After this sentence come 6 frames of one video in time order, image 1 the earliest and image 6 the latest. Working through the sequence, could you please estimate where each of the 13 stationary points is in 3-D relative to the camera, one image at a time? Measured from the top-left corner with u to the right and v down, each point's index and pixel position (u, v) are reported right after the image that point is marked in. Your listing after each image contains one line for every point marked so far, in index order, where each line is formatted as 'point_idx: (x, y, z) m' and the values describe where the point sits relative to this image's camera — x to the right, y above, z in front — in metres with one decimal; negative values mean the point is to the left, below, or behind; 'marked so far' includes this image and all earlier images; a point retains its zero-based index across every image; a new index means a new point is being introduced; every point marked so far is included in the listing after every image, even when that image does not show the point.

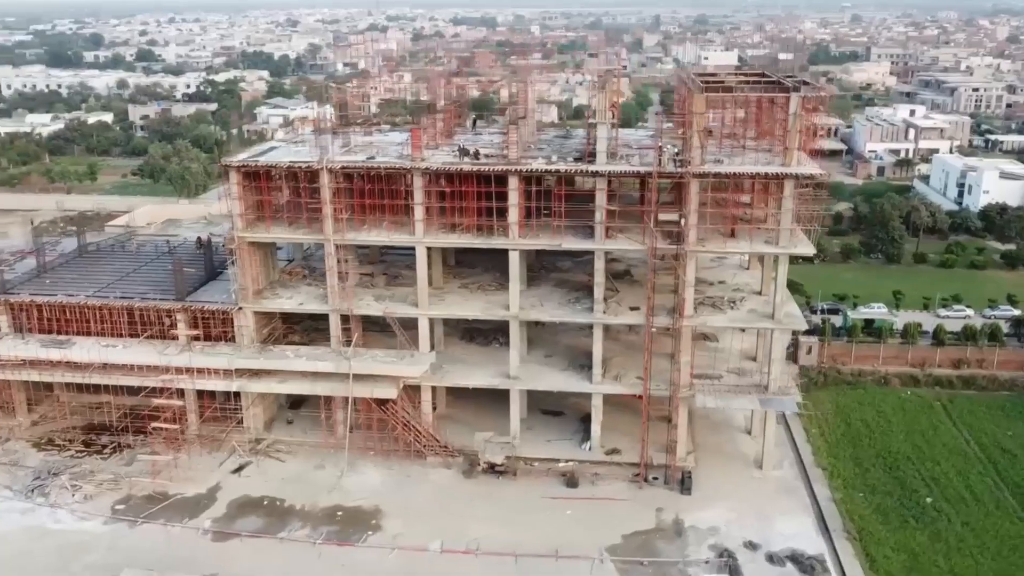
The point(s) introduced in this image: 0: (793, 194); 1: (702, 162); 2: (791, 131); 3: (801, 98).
0: (+5.9, +2.0, +19.6) m
1: (+4.0, +2.7, +19.9) m
2: (+5.7, +3.3, +19.4) m
3: (+5.9, +3.9, +19.2) m
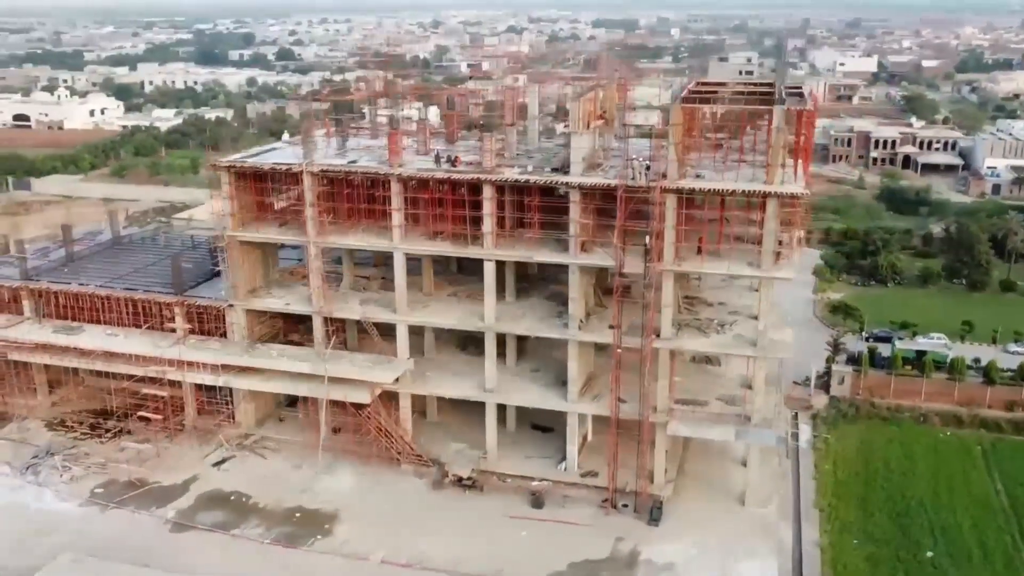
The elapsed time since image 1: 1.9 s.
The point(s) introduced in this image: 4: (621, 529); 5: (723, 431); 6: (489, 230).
0: (+5.1, +1.4, +18.3) m
1: (+3.4, +2.2, +18.9) m
2: (+5.0, +2.7, +18.1) m
3: (+5.2, +3.4, +17.9) m
4: (+2.3, -5.0, +19.6) m
5: (+4.4, -3.0, +19.5) m
6: (-0.4, +1.3, +19.9) m
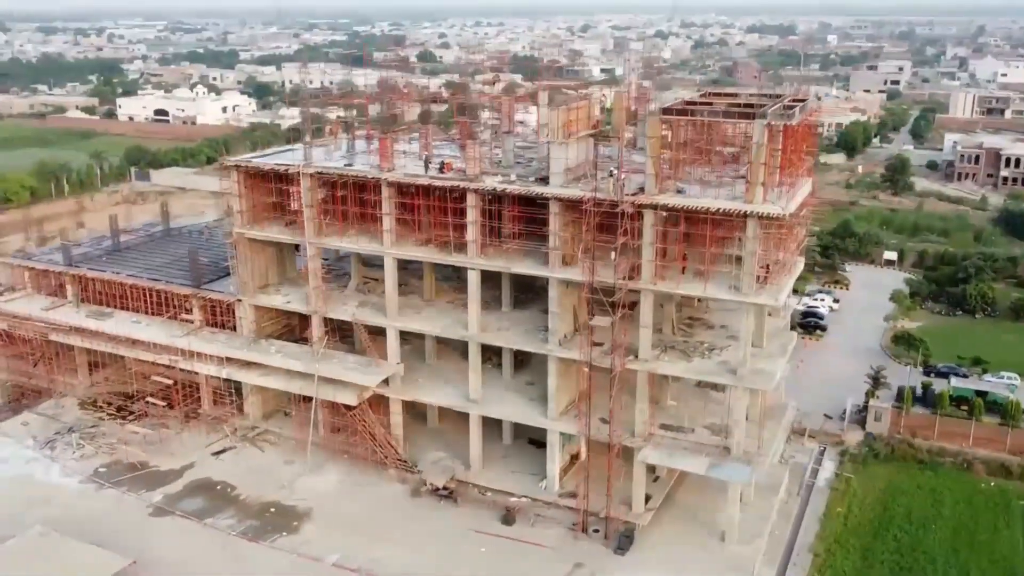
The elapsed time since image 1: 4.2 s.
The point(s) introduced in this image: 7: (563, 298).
0: (+4.4, +0.9, +17.1) m
1: (+2.9, +1.8, +18.0) m
2: (+4.3, +2.3, +17.0) m
3: (+4.5, +2.9, +16.8) m
4: (+1.5, -5.3, +18.9) m
5: (+3.6, -3.4, +18.4) m
6: (-0.8, +1.0, +19.6) m
7: (+1.1, -0.2, +19.4) m
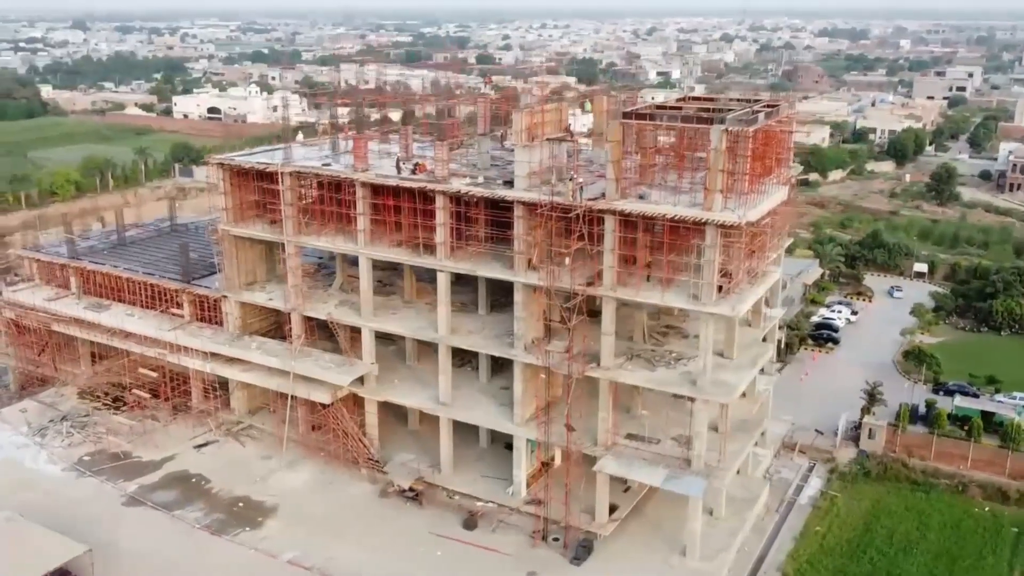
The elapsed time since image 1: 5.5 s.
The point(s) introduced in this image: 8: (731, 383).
0: (+3.5, +0.8, +16.7) m
1: (+2.1, +1.7, +17.7) m
2: (+3.5, +2.1, +16.5) m
3: (+3.7, +2.7, +16.3) m
4: (+0.6, -5.4, +18.6) m
5: (+2.7, -3.6, +18.0) m
6: (-1.5, +1.0, +19.5) m
7: (+0.4, -0.3, +19.2) m
8: (+4.2, -1.8, +18.0) m
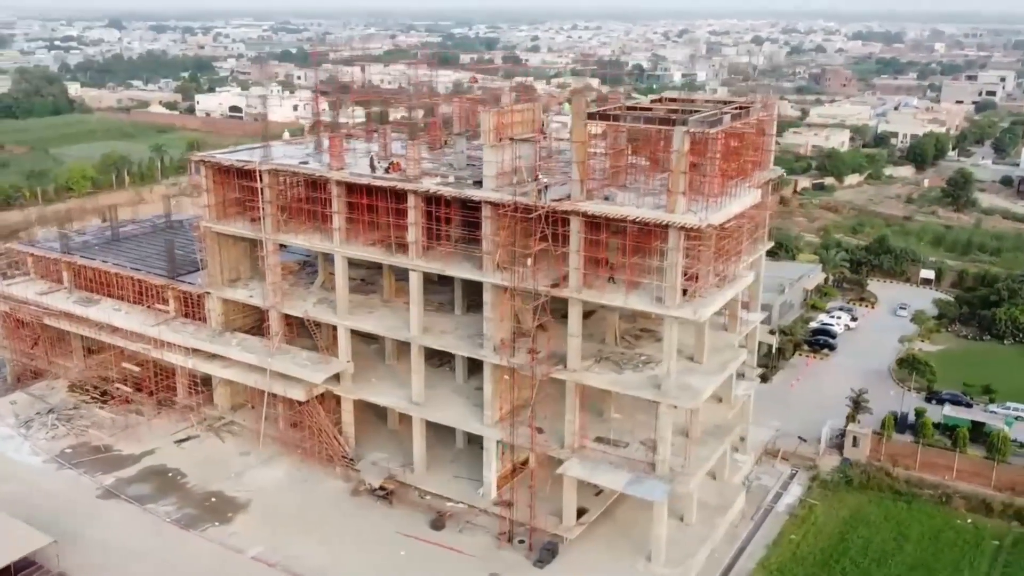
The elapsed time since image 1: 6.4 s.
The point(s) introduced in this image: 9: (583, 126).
0: (+2.8, +0.7, +16.5) m
1: (+1.4, +1.7, +17.5) m
2: (+2.8, +2.0, +16.4) m
3: (+3.0, +2.7, +16.2) m
4: (-0.2, -5.4, +18.5) m
5: (+2.0, -3.6, +17.9) m
6: (-2.1, +1.0, +19.5) m
7: (-0.3, -0.3, +19.2) m
8: (+3.5, -1.9, +17.8) m
9: (+1.3, +2.9, +17.1) m
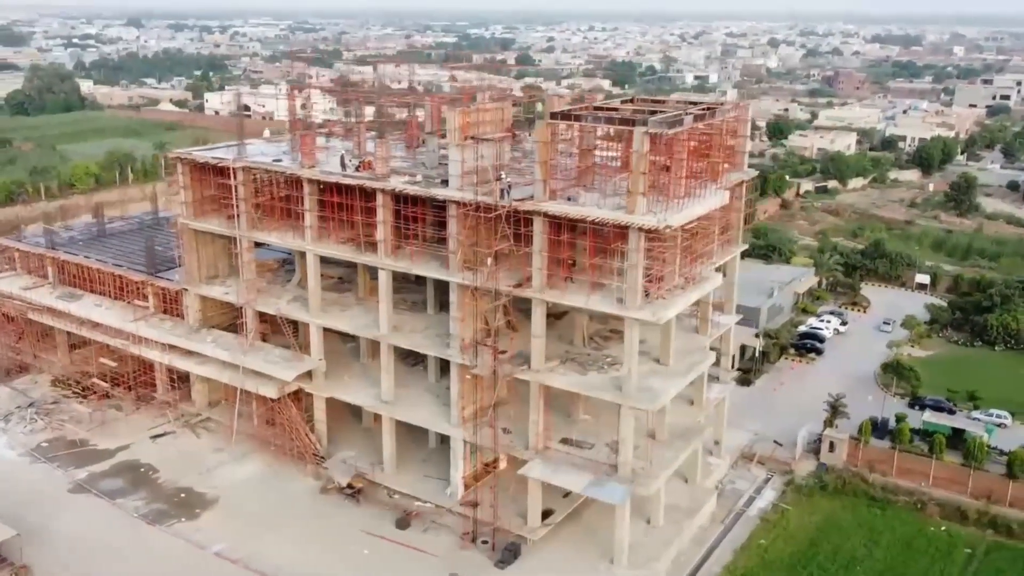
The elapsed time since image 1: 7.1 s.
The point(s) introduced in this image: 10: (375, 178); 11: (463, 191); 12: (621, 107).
0: (+2.1, +0.7, +16.4) m
1: (+0.7, +1.7, +17.5) m
2: (+2.1, +2.0, +16.3) m
3: (+2.3, +2.7, +16.1) m
4: (-0.9, -5.4, +18.5) m
5: (+1.3, -3.6, +17.8) m
6: (-2.8, +1.0, +19.5) m
7: (-1.0, -0.3, +19.1) m
8: (+2.8, -1.9, +17.7) m
9: (+0.6, +2.9, +17.0) m
10: (-2.9, +2.3, +19.6) m
11: (-0.9, +1.9, +18.1) m
12: (+2.1, +3.6, +18.5) m
